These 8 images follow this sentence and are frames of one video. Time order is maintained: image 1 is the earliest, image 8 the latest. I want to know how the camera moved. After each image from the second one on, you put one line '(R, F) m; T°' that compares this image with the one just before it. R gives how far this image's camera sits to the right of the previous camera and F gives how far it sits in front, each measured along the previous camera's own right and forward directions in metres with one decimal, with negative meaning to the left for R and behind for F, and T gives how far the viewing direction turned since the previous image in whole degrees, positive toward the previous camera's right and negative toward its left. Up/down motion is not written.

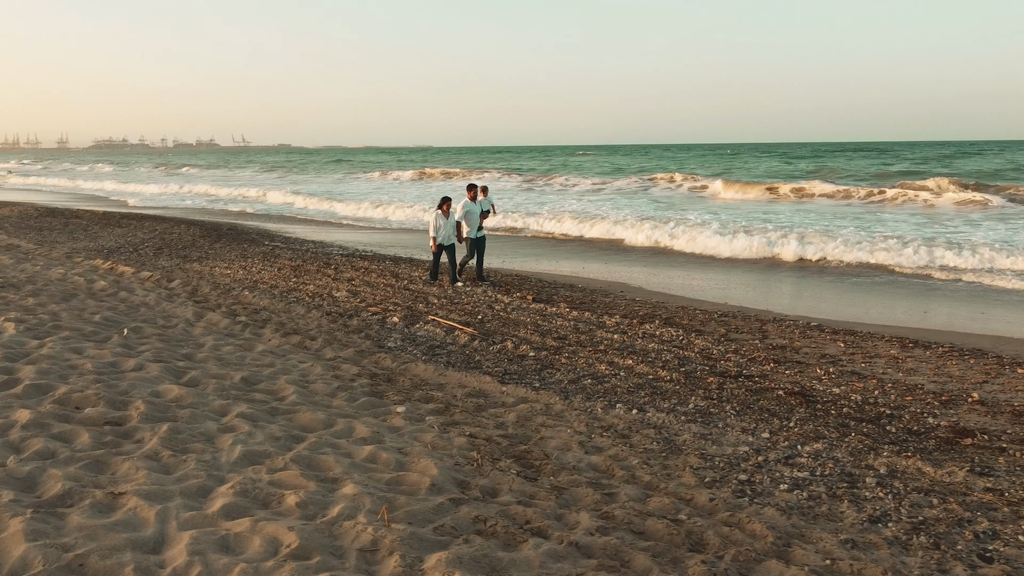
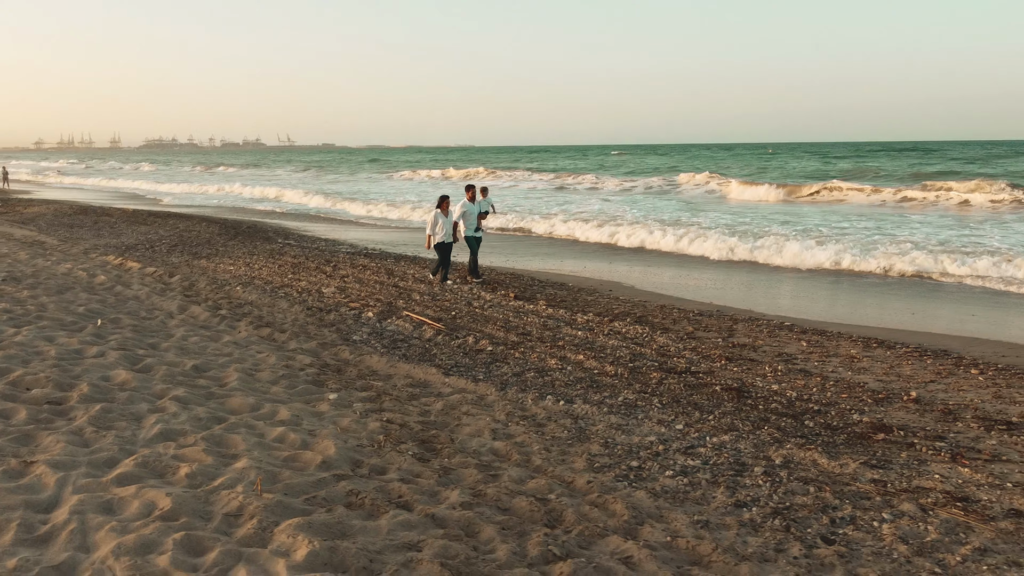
(+0.7, -0.2) m; -3°
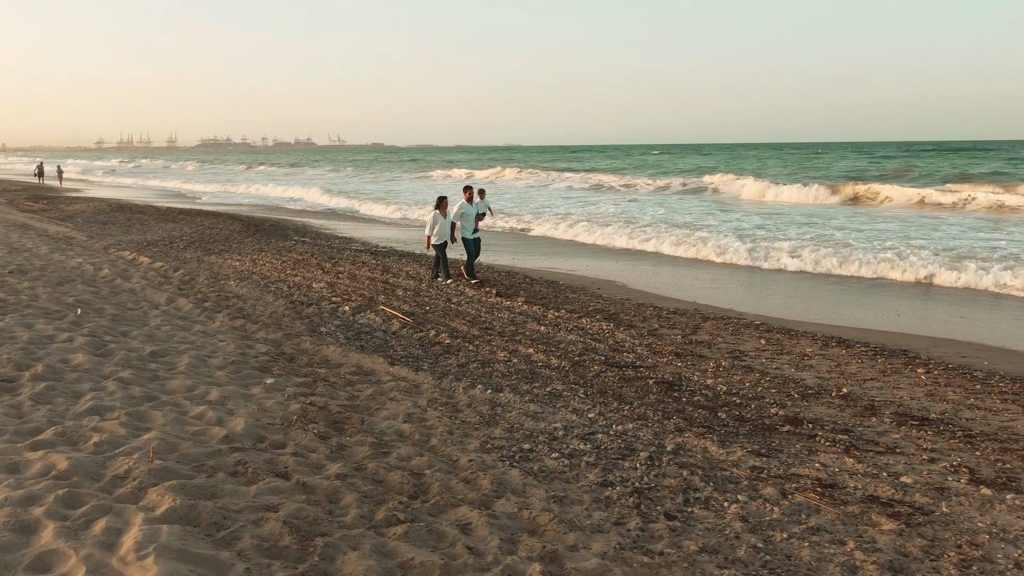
(+0.8, -0.3) m; -3°
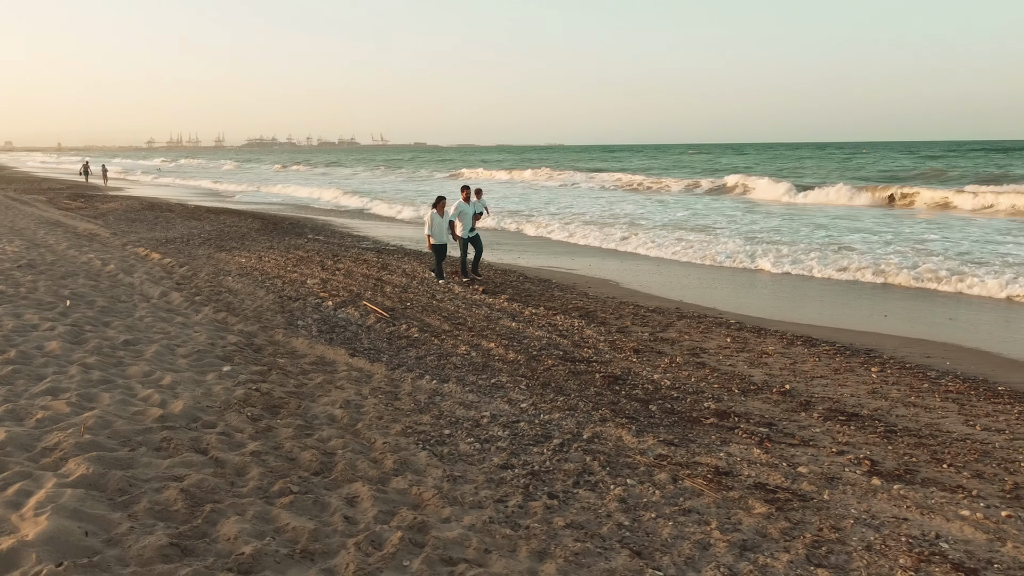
(+0.7, -0.3) m; -3°
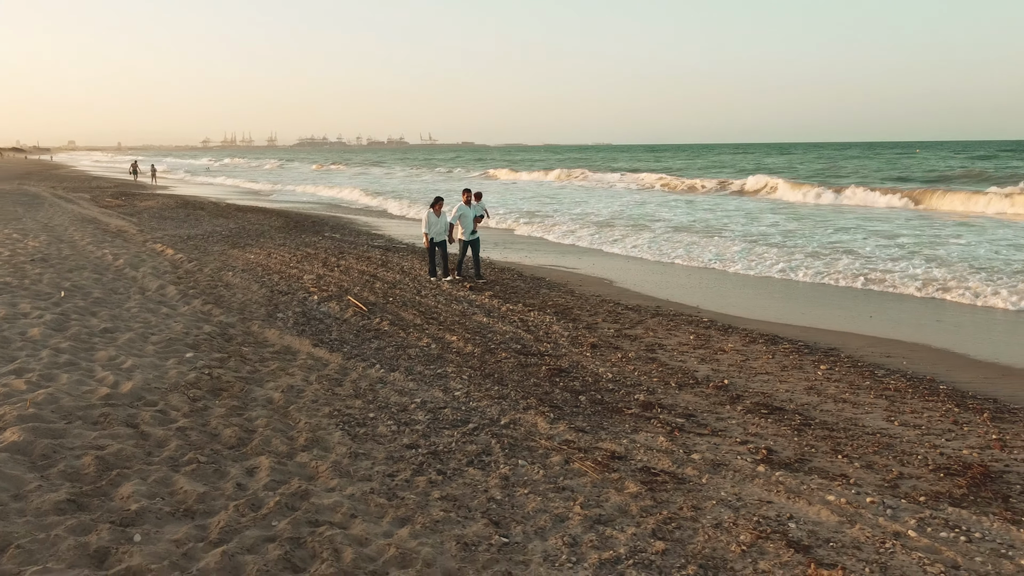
(+0.8, -0.3) m; -3°
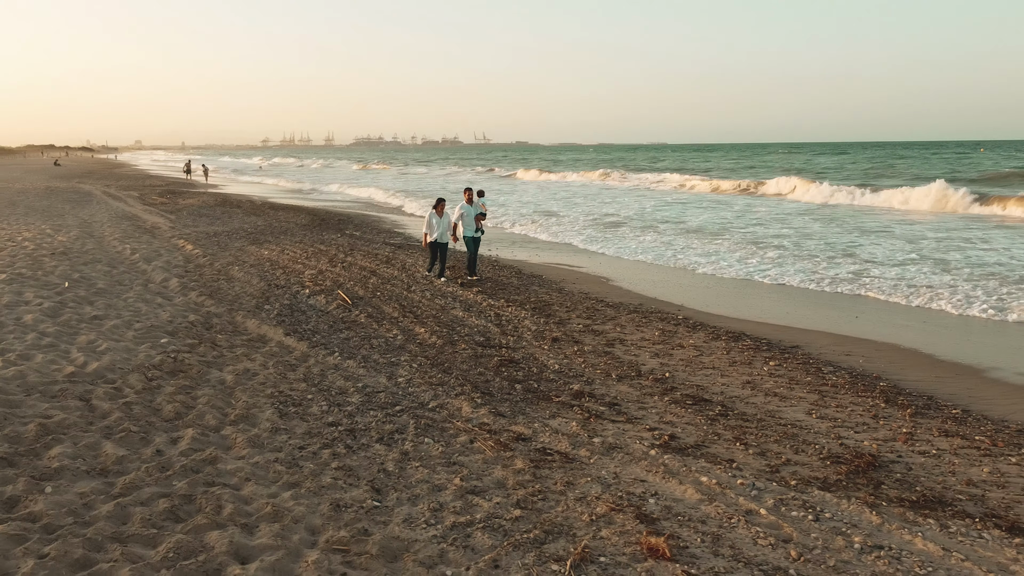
(+0.8, -0.4) m; -4°
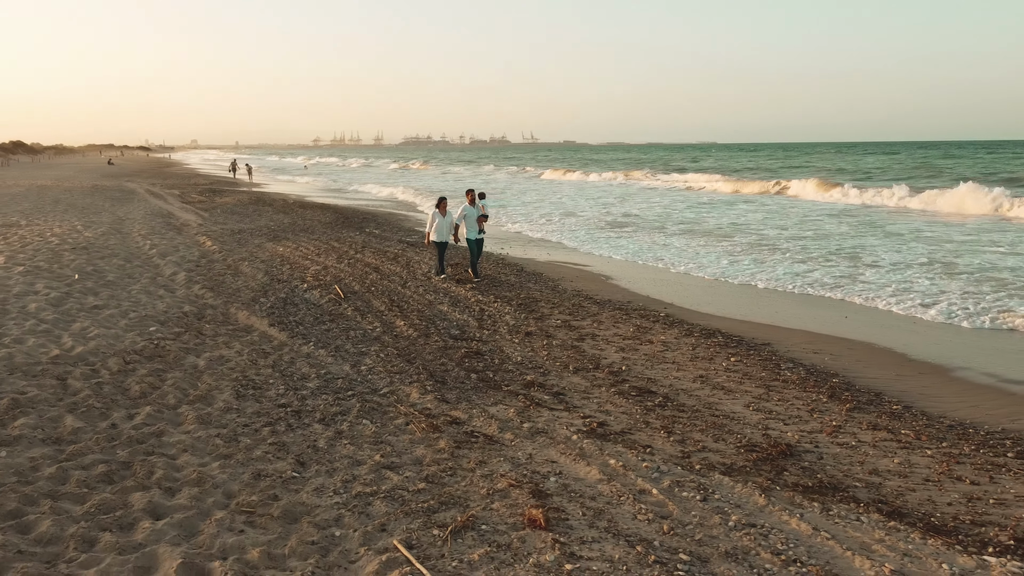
(+0.7, -0.3) m; -3°
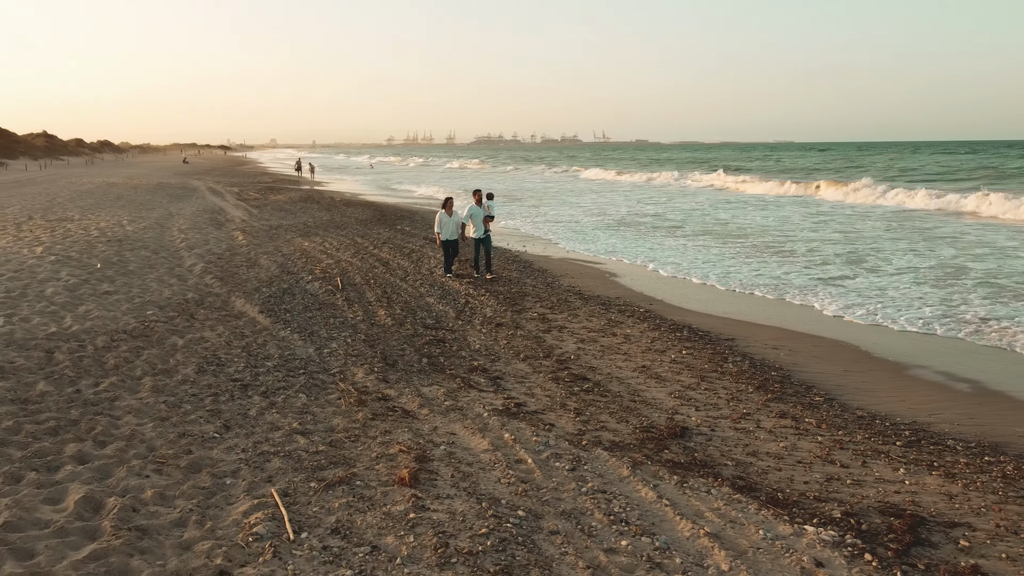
(+1.0, -0.5) m; -5°
